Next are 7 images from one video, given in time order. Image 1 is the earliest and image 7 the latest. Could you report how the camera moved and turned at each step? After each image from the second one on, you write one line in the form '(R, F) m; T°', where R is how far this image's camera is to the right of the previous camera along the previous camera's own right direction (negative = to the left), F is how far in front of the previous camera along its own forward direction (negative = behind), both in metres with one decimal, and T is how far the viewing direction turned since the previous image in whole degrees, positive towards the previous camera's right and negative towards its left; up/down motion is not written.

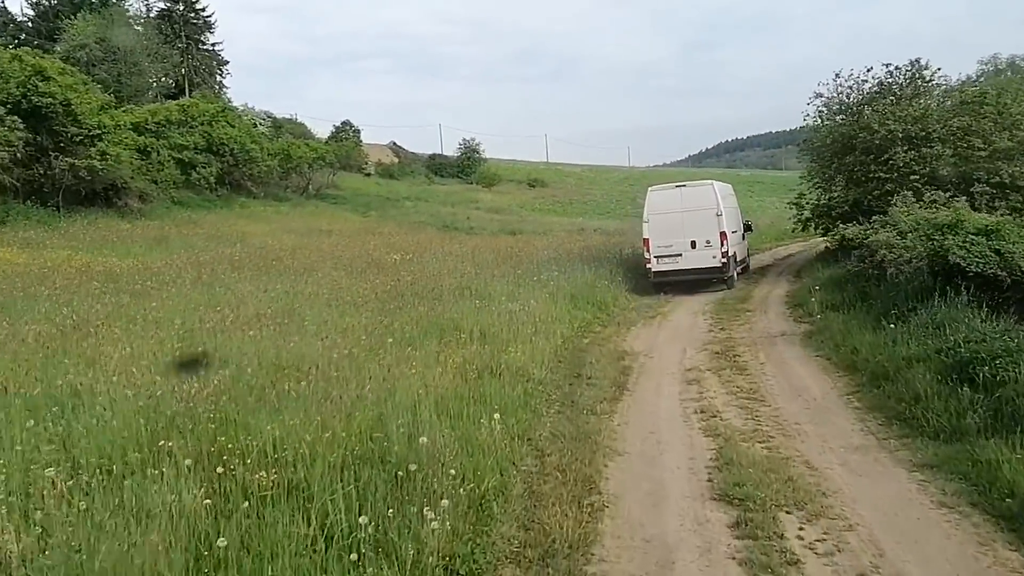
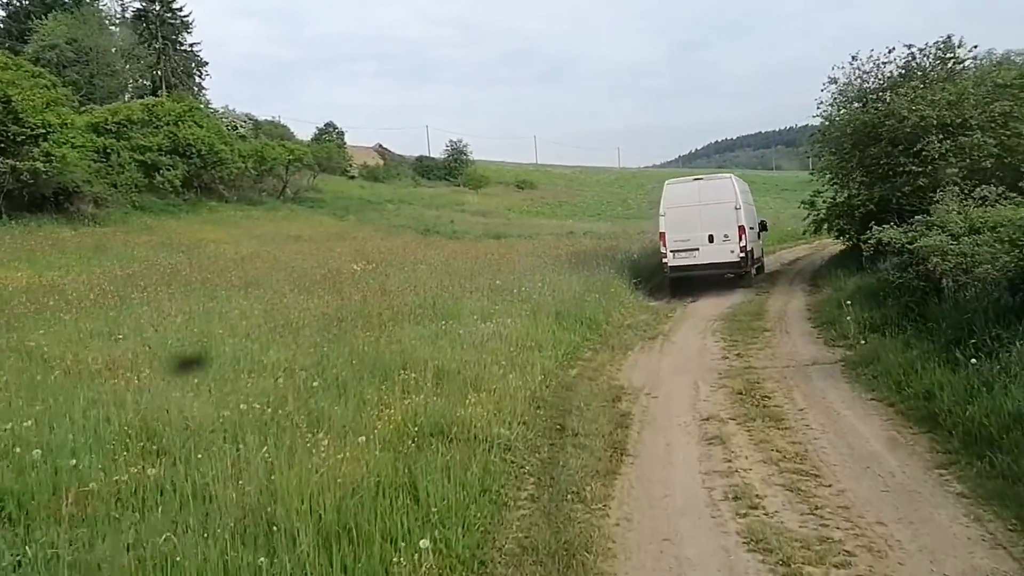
(+0.2, +2.3) m; +1°
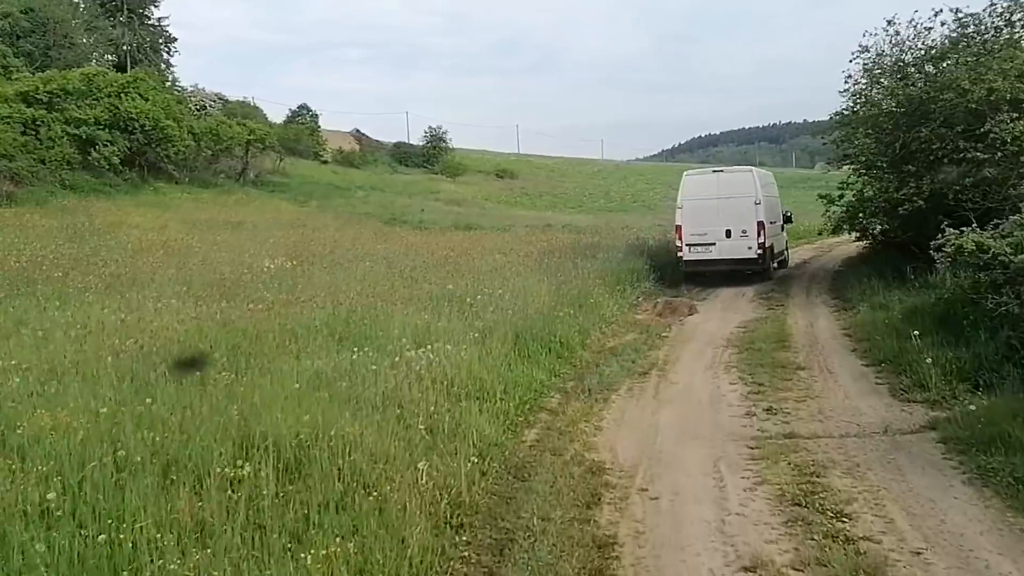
(+0.4, +3.3) m; +1°
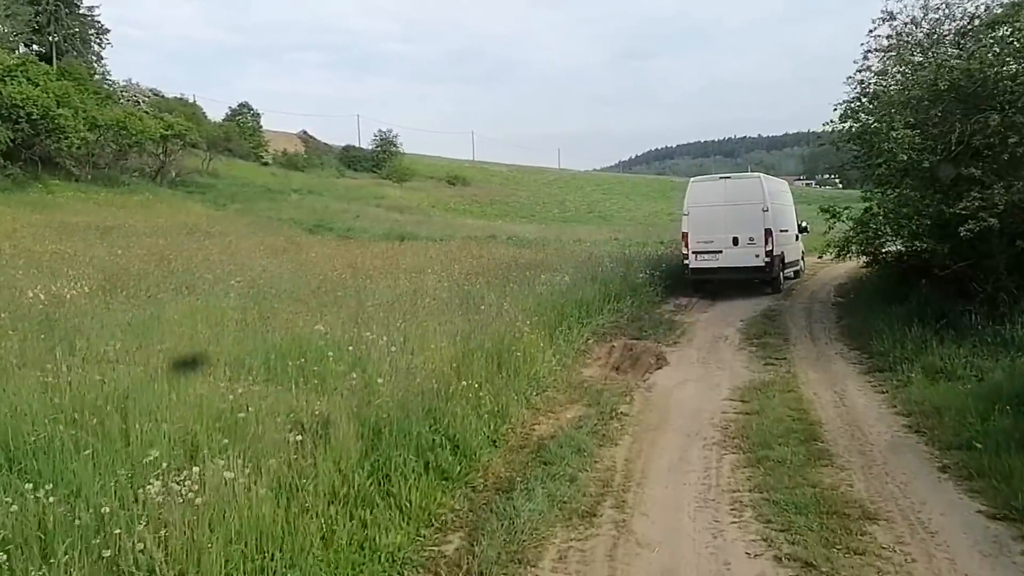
(+0.6, +3.9) m; +3°
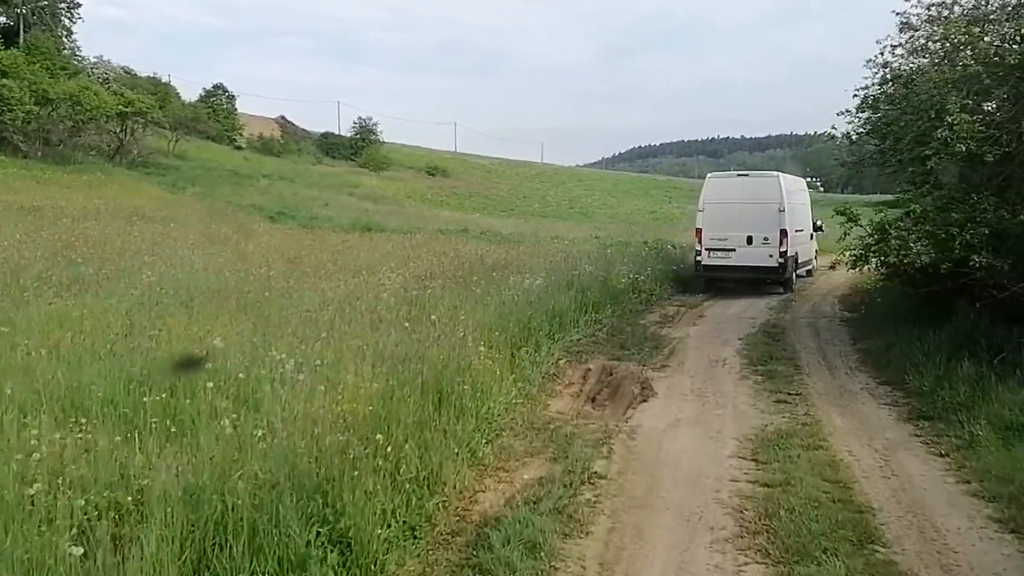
(+0.2, +2.0) m; +1°
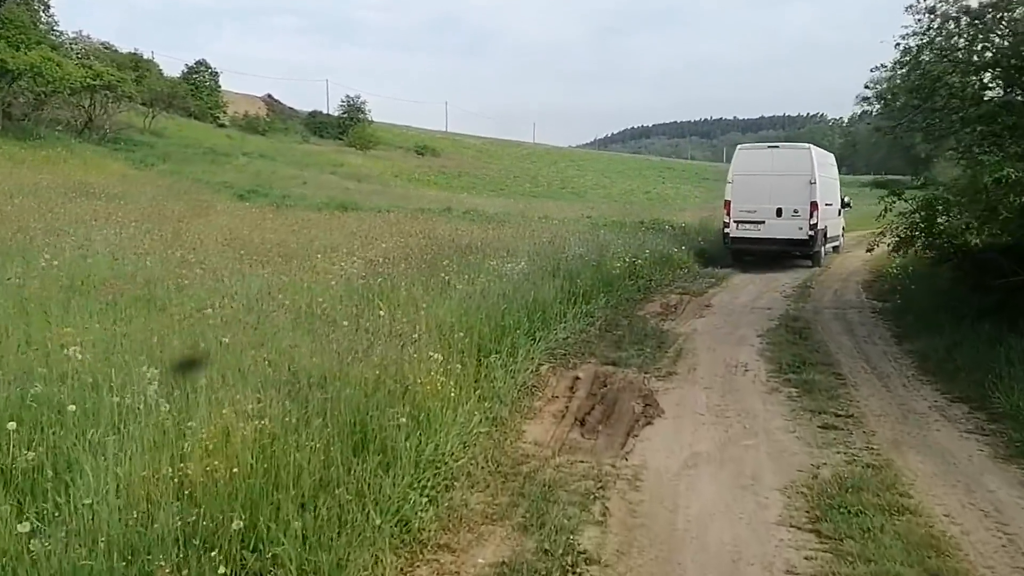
(+0.2, +1.9) m; 0°
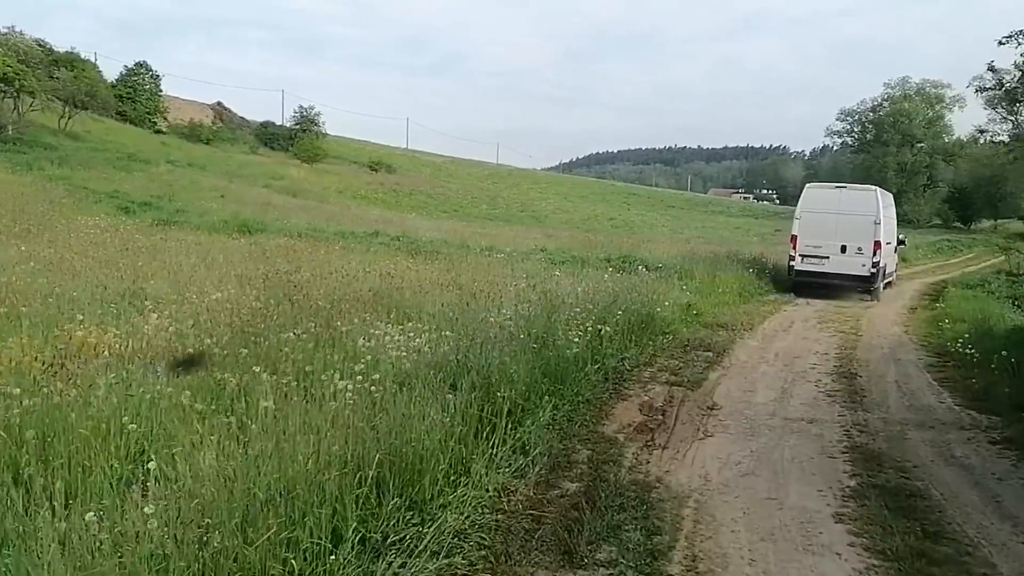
(+0.5, +4.5) m; +3°
